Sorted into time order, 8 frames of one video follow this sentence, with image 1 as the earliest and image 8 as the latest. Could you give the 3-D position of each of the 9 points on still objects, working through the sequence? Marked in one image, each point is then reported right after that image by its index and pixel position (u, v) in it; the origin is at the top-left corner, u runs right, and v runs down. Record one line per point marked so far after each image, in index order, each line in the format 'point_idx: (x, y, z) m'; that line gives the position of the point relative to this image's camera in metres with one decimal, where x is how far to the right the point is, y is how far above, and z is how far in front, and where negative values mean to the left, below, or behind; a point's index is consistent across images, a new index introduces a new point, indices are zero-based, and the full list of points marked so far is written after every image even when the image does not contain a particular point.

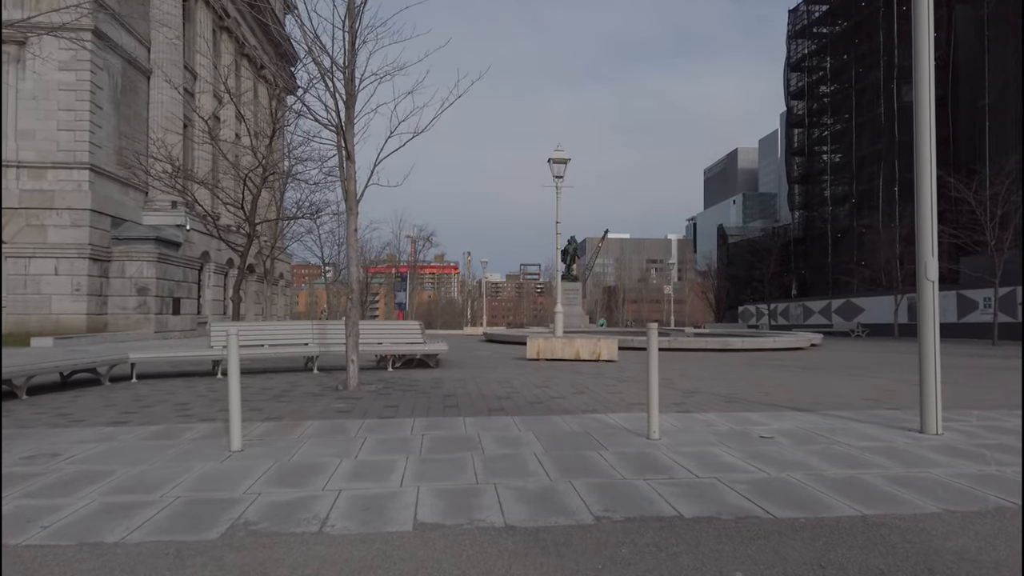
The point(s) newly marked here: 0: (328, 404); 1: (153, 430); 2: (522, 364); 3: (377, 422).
0: (-2.1, -1.4, +8.5) m
1: (-3.3, -1.3, +6.9) m
2: (+0.2, -1.6, +15.7) m
3: (-1.3, -1.3, +7.2) m
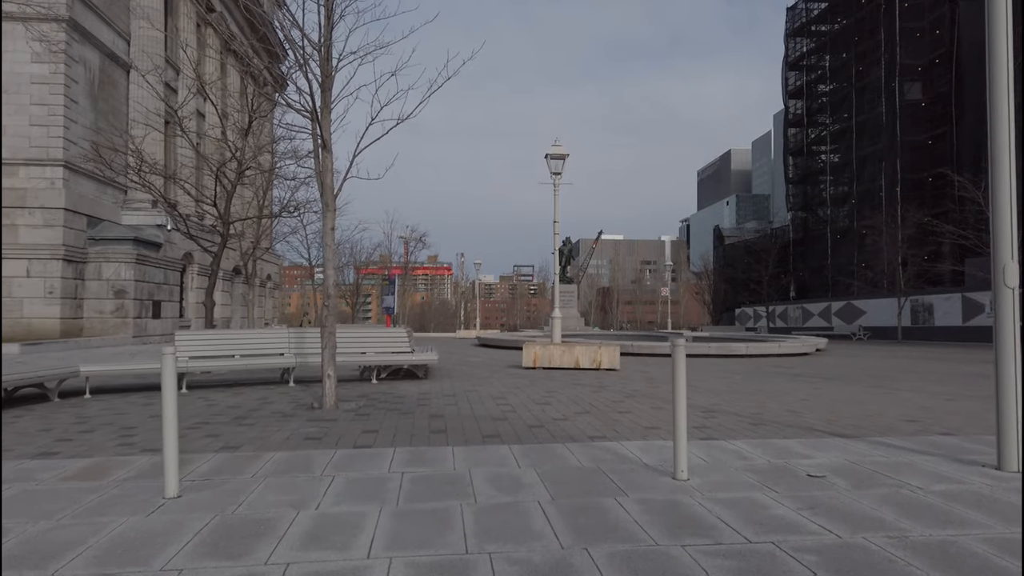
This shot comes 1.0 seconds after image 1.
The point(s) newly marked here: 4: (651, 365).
0: (-2.1, -1.4, +7.4) m
1: (-3.4, -1.4, +5.8) m
2: (+0.1, -1.7, +14.6) m
3: (-1.3, -1.4, +6.1) m
4: (+3.2, -1.8, +16.9) m
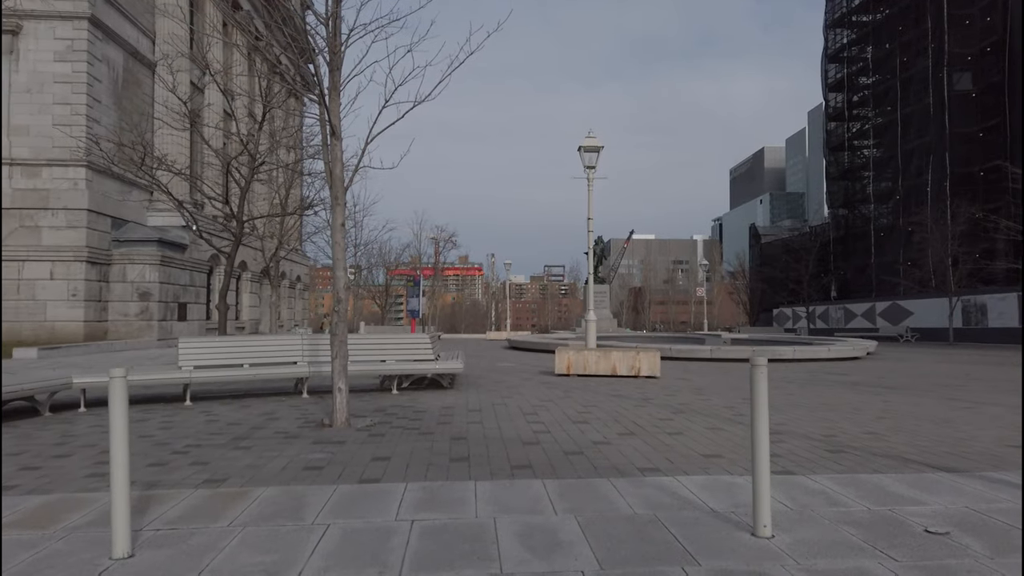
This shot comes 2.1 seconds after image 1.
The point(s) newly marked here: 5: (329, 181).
0: (-1.8, -1.5, +6.5) m
1: (-3.1, -1.4, +4.9) m
2: (+0.7, -1.7, +13.6) m
3: (-1.1, -1.4, +5.1) m
4: (+3.9, -1.8, +15.8) m
5: (-2.0, +1.2, +8.2) m
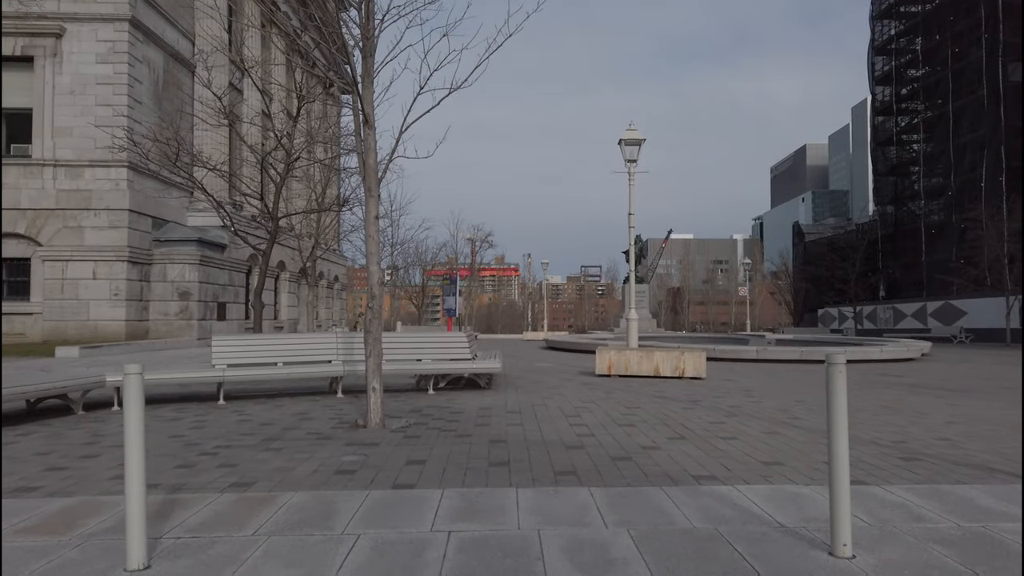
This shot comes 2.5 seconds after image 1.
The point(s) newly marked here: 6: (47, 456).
0: (-1.5, -1.4, +6.2) m
1: (-2.9, -1.4, +4.6) m
2: (+1.4, -1.7, +13.1) m
3: (-0.8, -1.4, +4.8) m
4: (+4.7, -1.8, +15.1) m
5: (-1.6, +1.2, +7.9) m
6: (-3.9, -1.4, +6.2) m
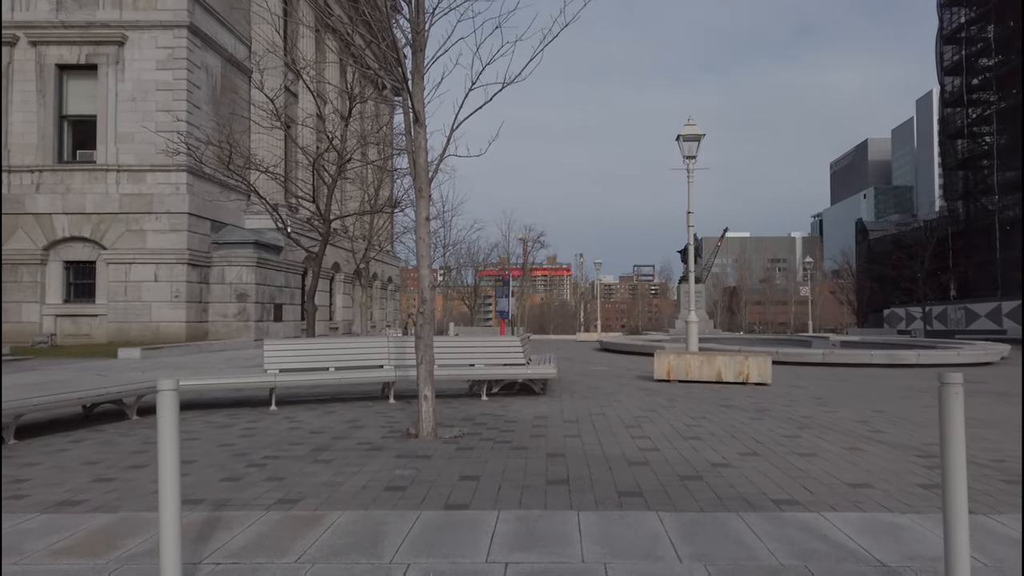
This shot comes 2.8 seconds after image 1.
0: (-1.0, -1.4, +5.9) m
1: (-2.5, -1.4, +4.4) m
2: (+2.4, -1.7, +12.6) m
3: (-0.4, -1.4, +4.4) m
4: (+5.7, -1.8, +14.4) m
5: (-1.0, +1.2, +7.6) m
6: (-3.4, -1.5, +6.1) m
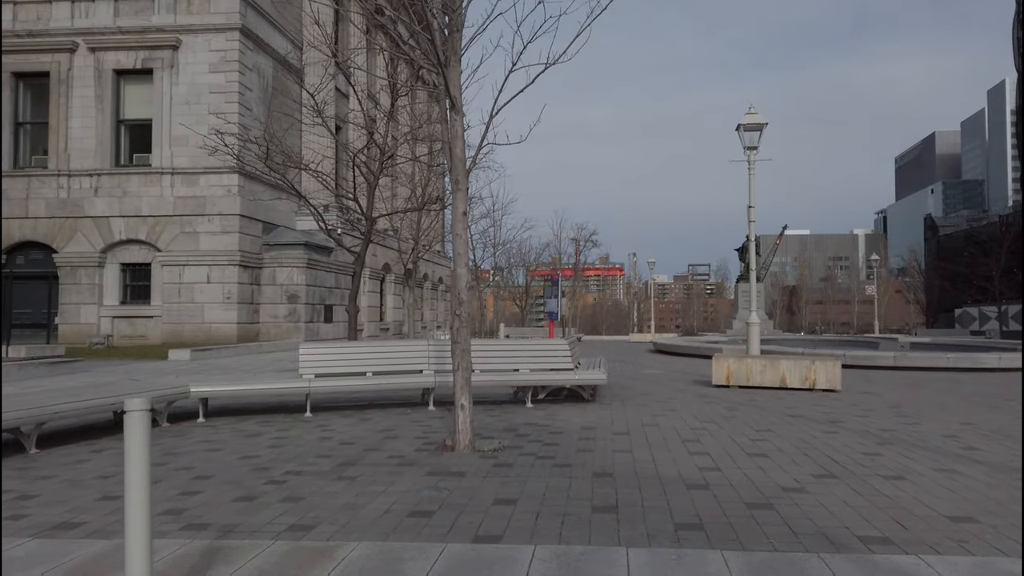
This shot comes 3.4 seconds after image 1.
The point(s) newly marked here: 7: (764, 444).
0: (-0.7, -1.5, +5.3) m
1: (-2.3, -1.4, +4.0) m
2: (+3.1, -1.7, +11.8) m
3: (-0.3, -1.4, +3.8) m
4: (+6.6, -1.8, +13.4) m
5: (-0.6, +1.2, +7.0) m
6: (-3.1, -1.5, +5.7) m
7: (+2.4, -1.5, +7.0) m
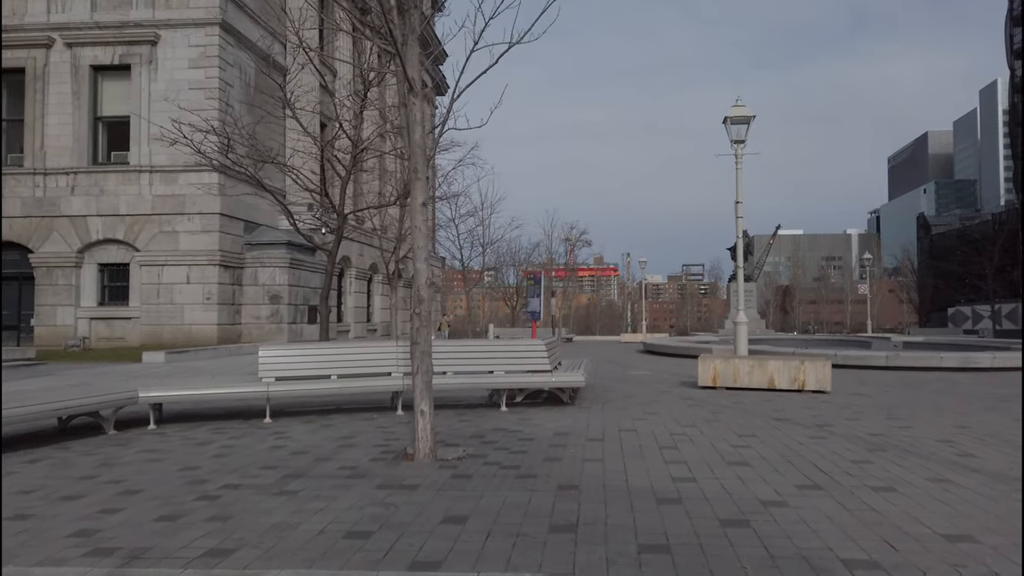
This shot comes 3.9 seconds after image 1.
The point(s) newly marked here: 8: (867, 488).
0: (-1.0, -1.4, +4.8) m
1: (-2.6, -1.4, +3.5) m
2: (+2.8, -1.6, +11.3) m
3: (-0.5, -1.4, +3.4) m
4: (+6.3, -1.7, +12.9) m
5: (-0.9, +1.2, +6.6) m
6: (-3.4, -1.5, +5.2) m
7: (+2.0, -1.4, +6.5) m
8: (+2.5, -1.4, +5.2) m
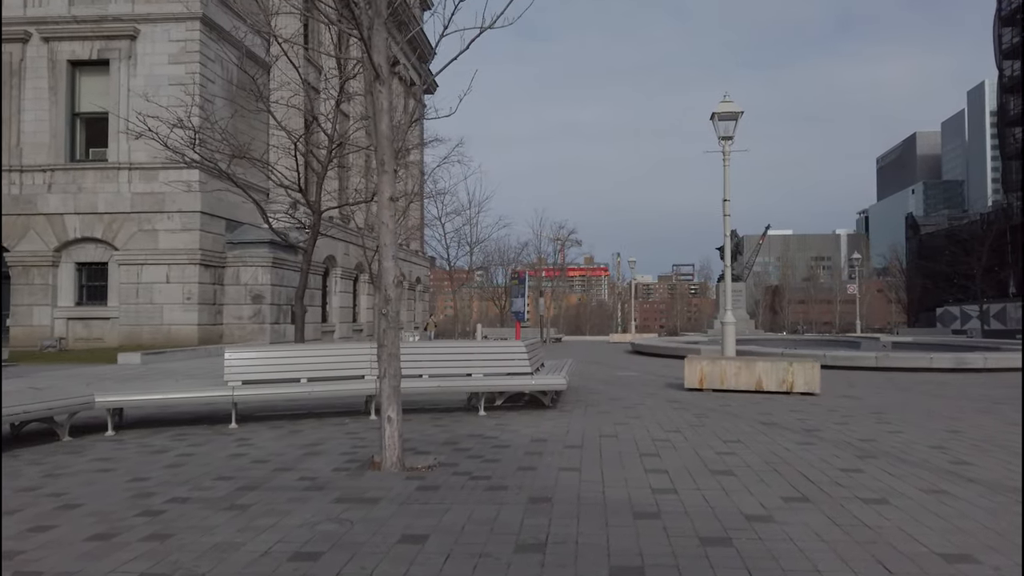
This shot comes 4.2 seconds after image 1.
0: (-1.2, -1.4, +4.5) m
1: (-2.8, -1.4, +3.1) m
2: (+2.5, -1.6, +11.0) m
3: (-0.7, -1.4, +3.0) m
4: (+6.0, -1.7, +12.7) m
5: (-1.2, +1.2, +6.2) m
6: (-3.6, -1.4, +4.8) m
7: (+1.8, -1.4, +6.2) m
8: (+2.3, -1.4, +4.8) m
